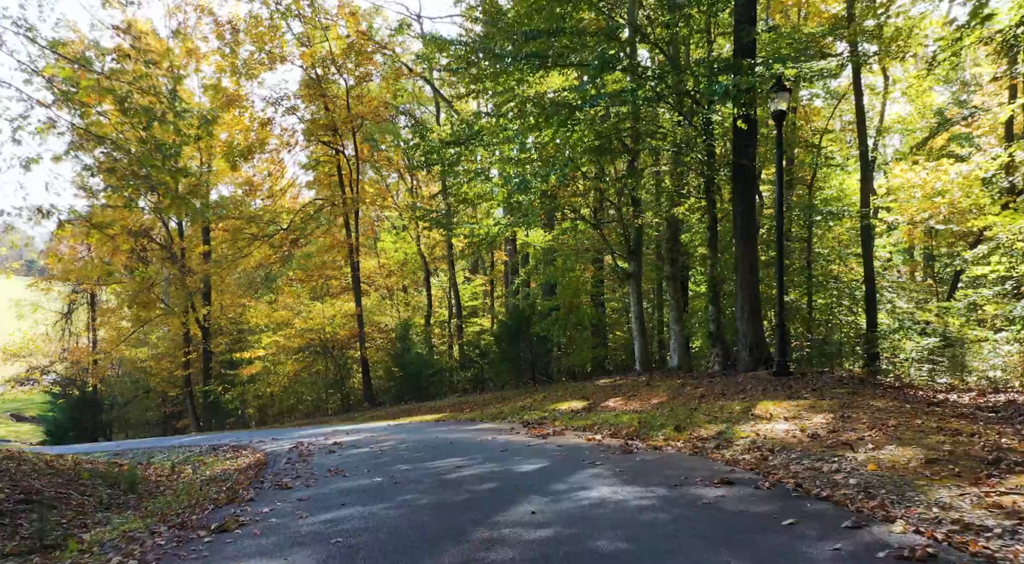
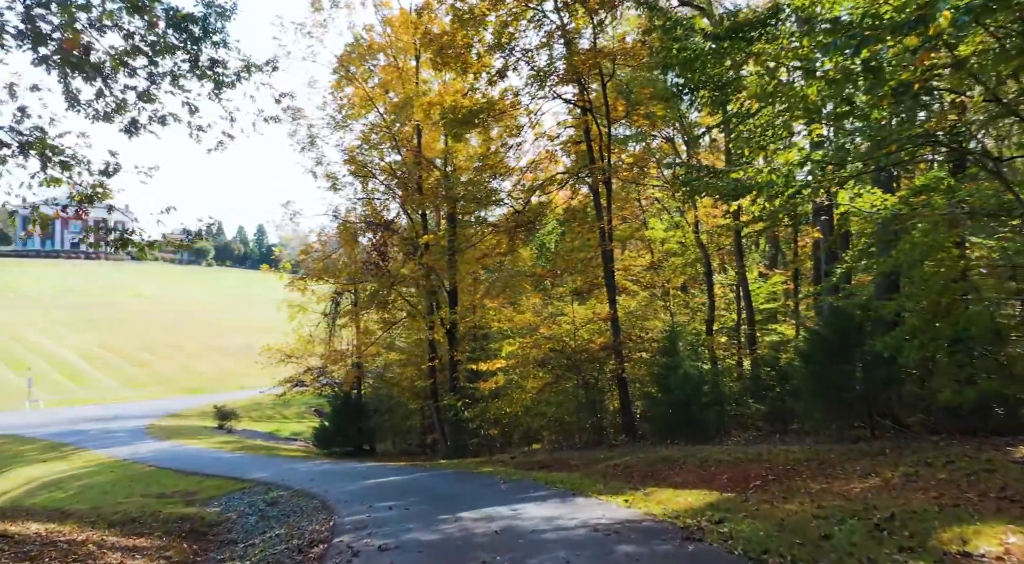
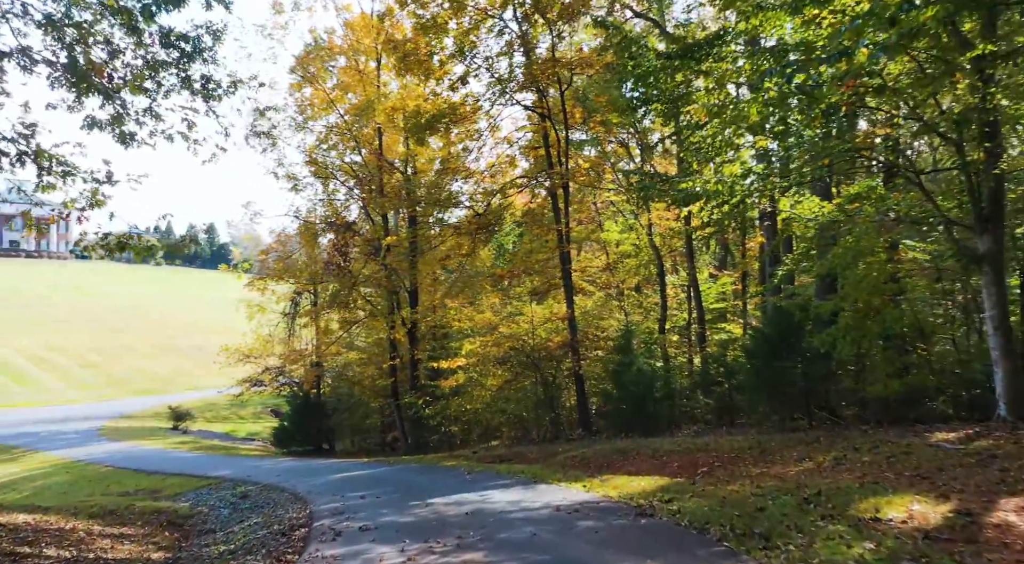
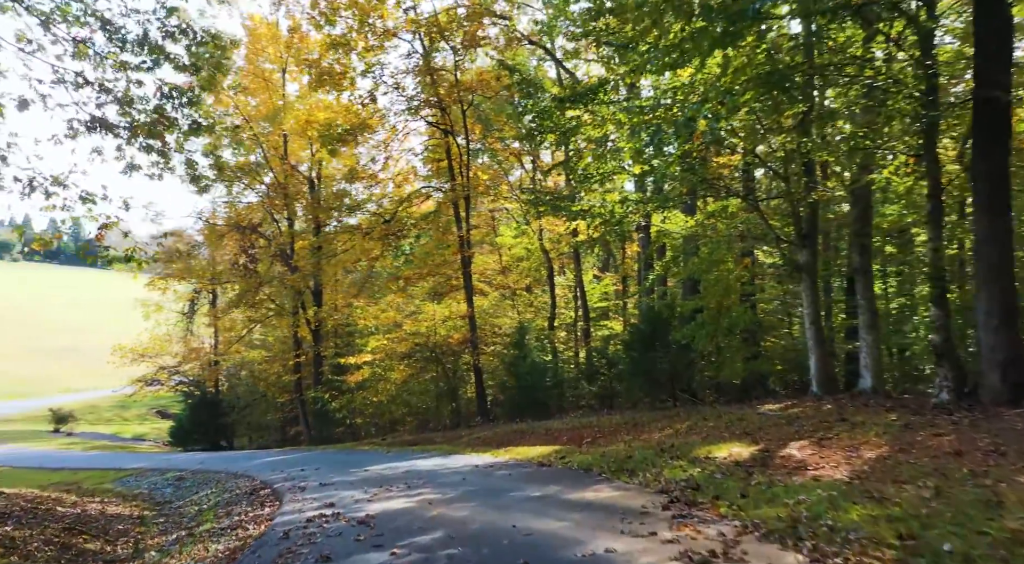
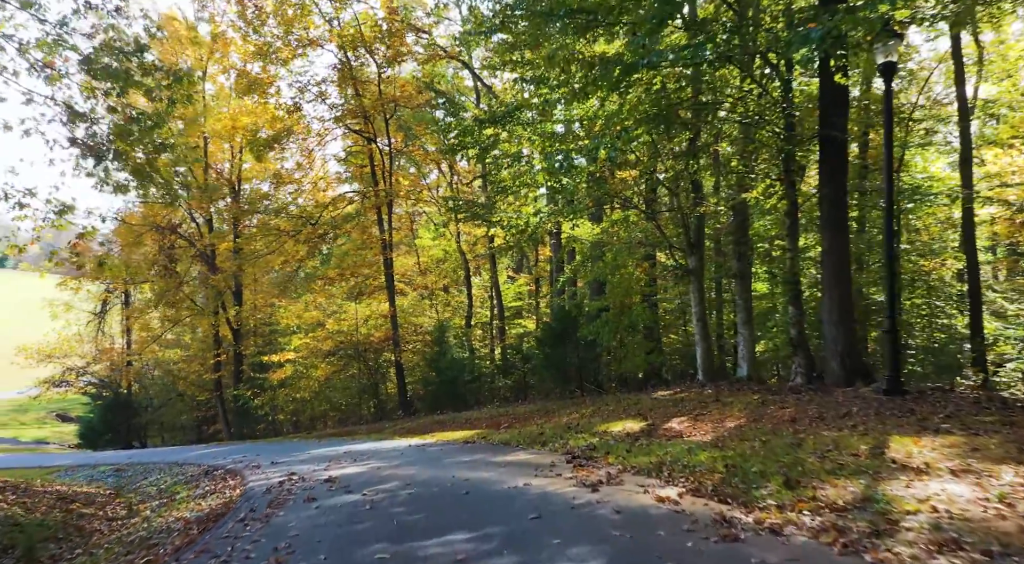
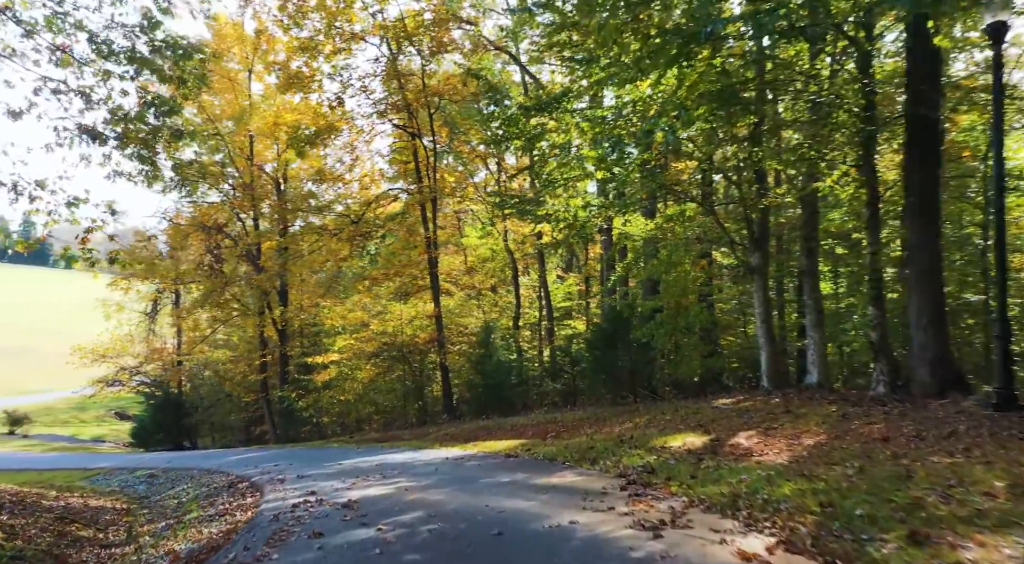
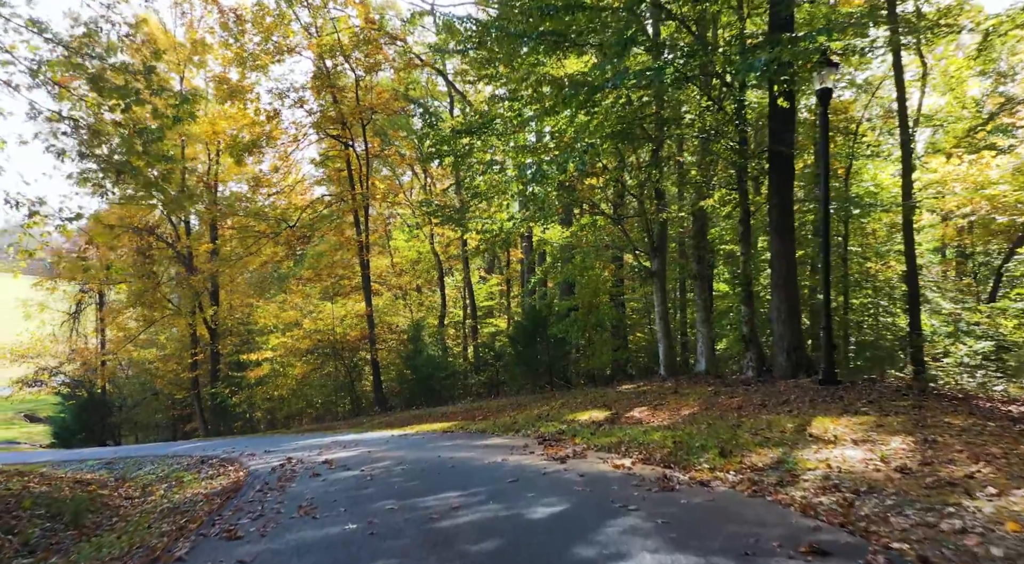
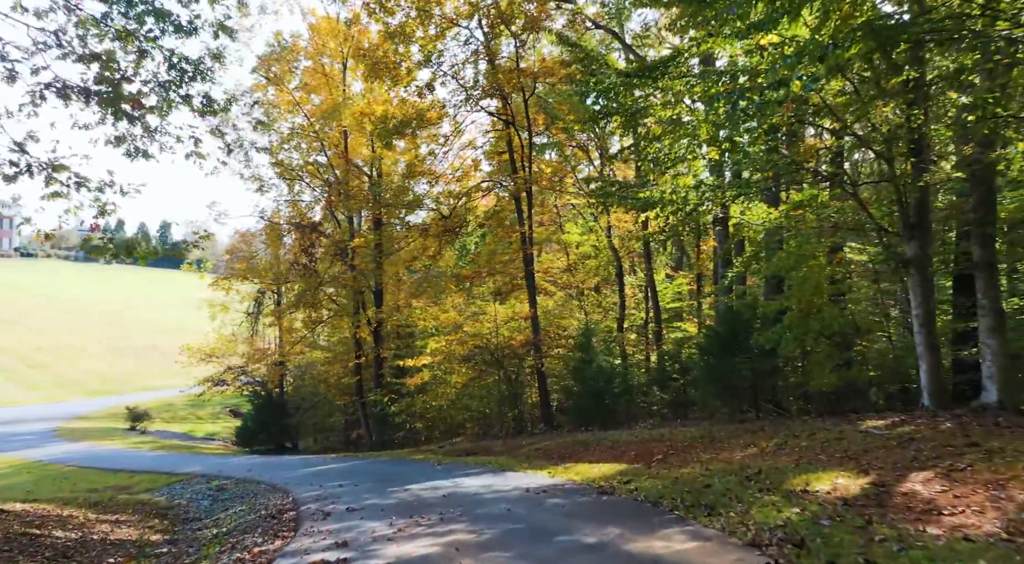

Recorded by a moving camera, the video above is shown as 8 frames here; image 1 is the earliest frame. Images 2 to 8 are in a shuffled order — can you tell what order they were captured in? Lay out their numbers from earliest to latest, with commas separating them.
7, 5, 6, 4, 8, 3, 2
